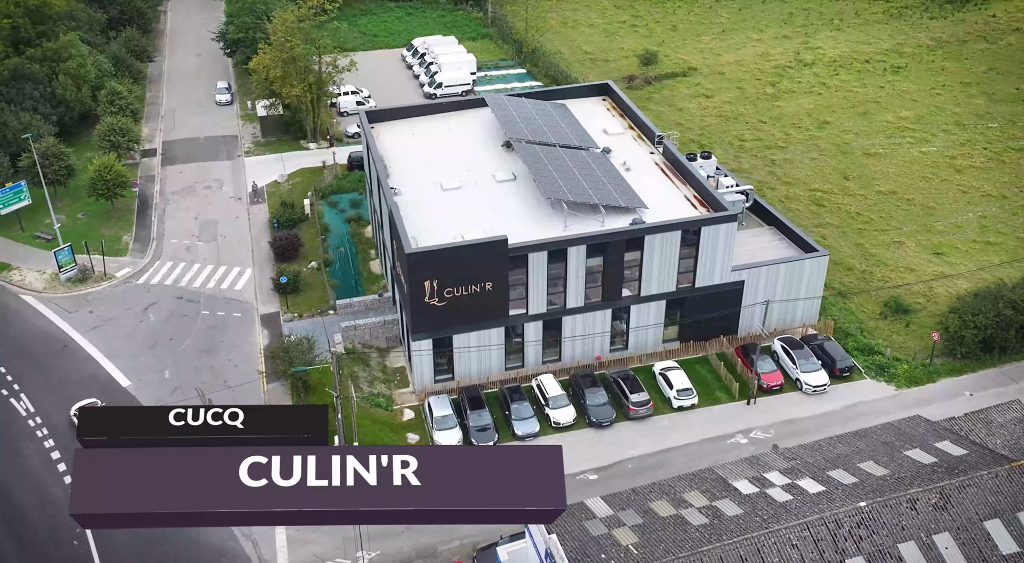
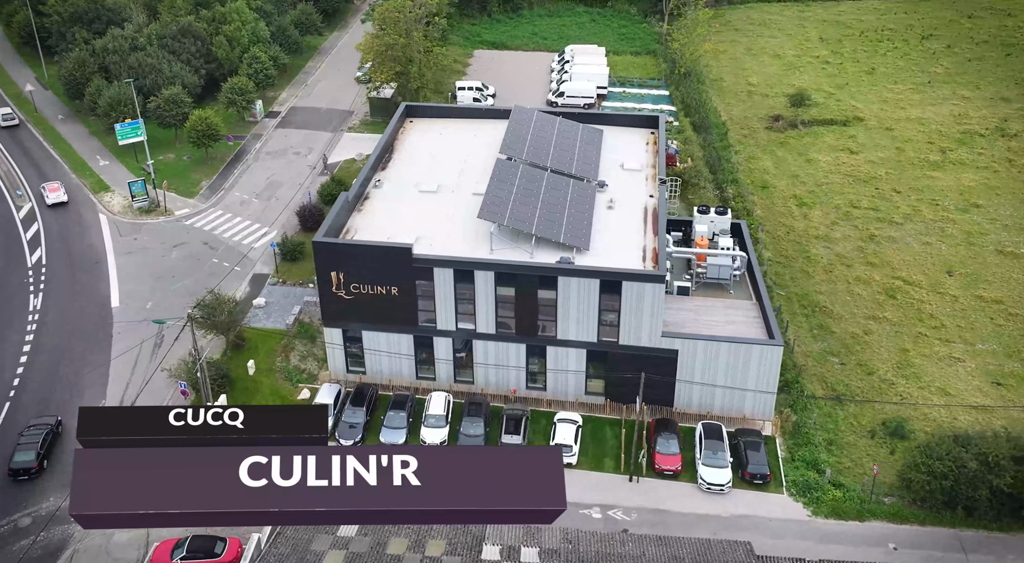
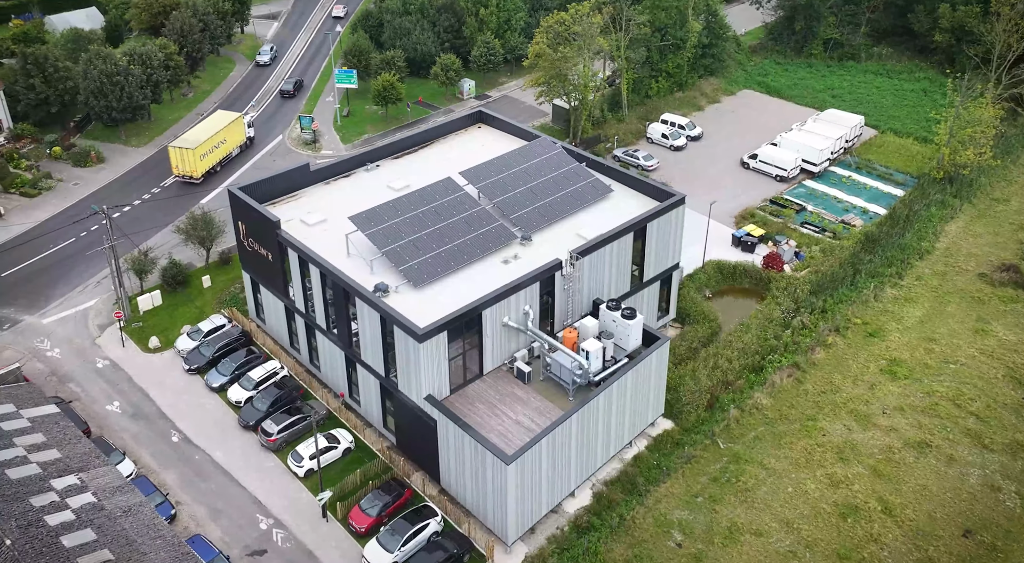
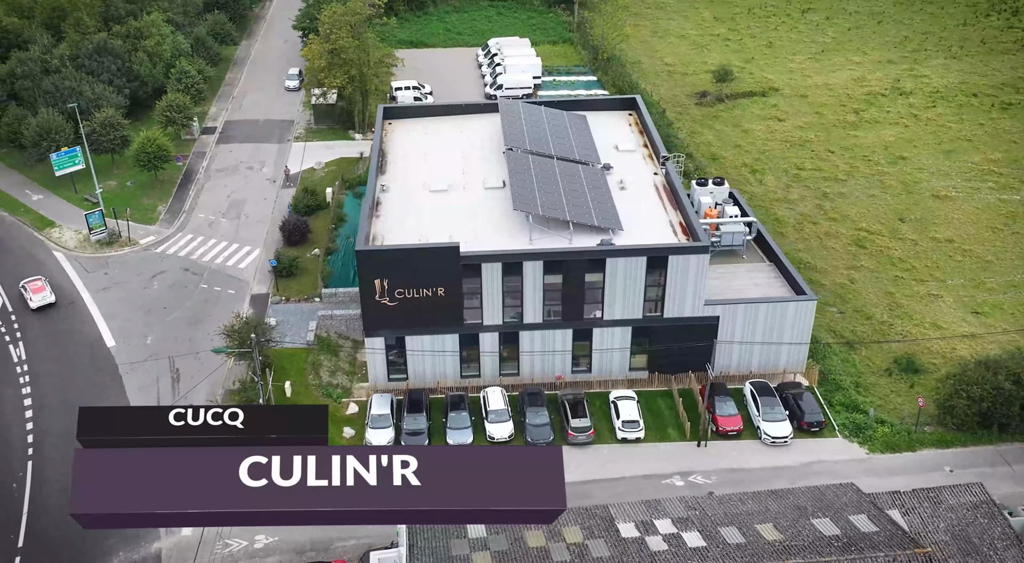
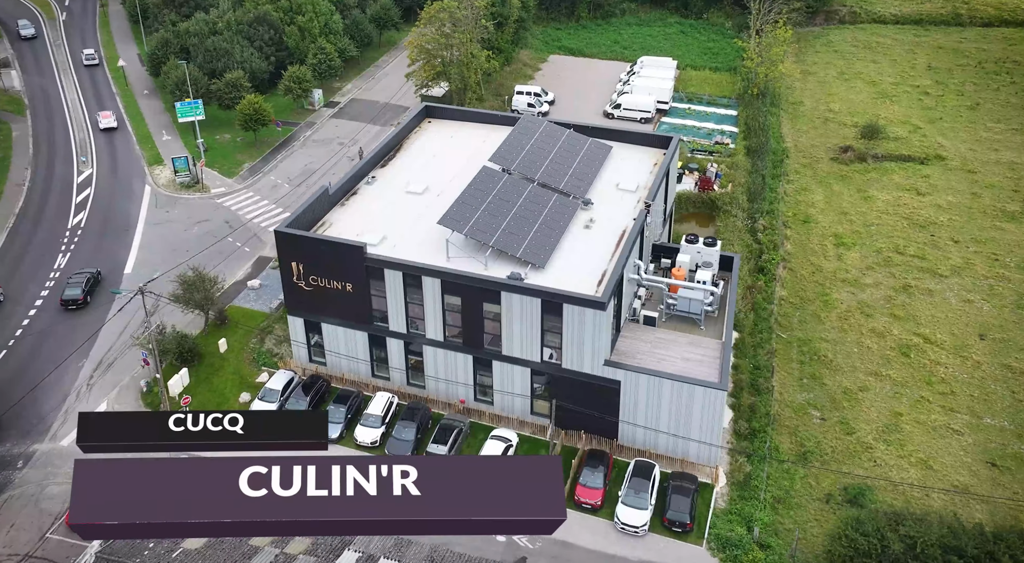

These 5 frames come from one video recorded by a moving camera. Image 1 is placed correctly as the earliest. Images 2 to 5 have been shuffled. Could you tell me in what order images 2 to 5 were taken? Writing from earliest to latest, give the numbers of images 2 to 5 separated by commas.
4, 2, 5, 3
